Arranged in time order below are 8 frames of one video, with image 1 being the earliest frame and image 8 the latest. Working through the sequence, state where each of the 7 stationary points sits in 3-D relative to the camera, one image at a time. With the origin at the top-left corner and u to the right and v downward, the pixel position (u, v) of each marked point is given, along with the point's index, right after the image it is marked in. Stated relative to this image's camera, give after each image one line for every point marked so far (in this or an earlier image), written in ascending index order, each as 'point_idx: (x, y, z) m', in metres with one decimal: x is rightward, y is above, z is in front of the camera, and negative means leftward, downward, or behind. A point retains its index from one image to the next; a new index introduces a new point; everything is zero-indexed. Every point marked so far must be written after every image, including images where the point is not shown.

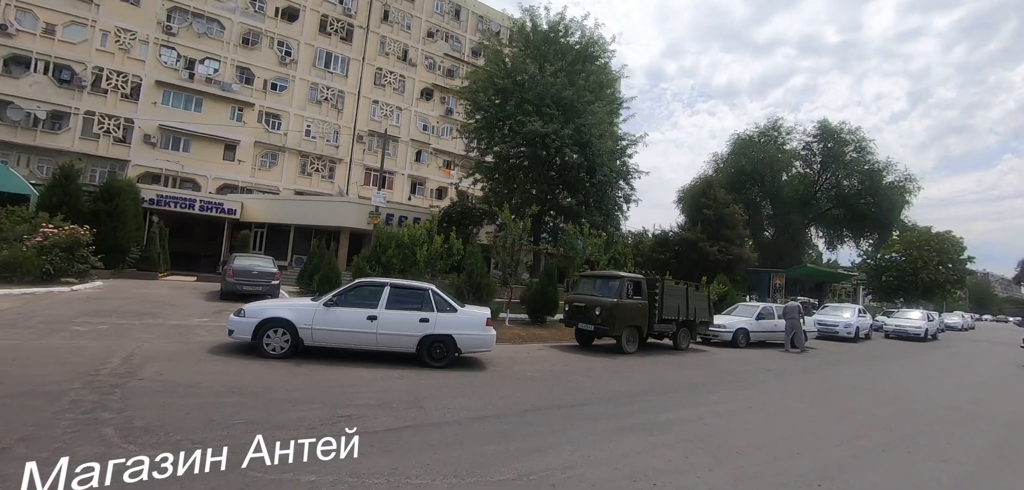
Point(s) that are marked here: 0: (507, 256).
0: (-0.2, -0.4, +18.1) m
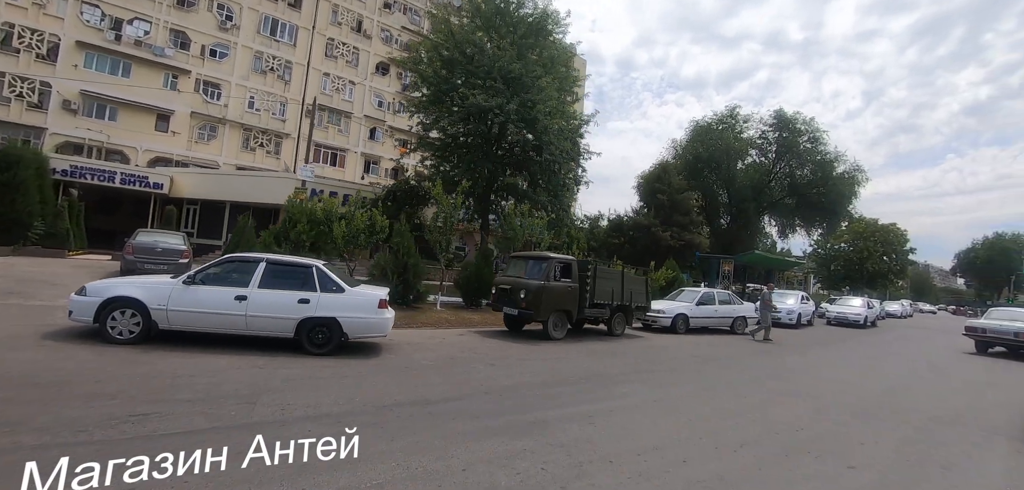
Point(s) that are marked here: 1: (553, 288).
0: (-2.6, +0.3, +16.9) m
1: (+1.0, -1.1, +11.9) m
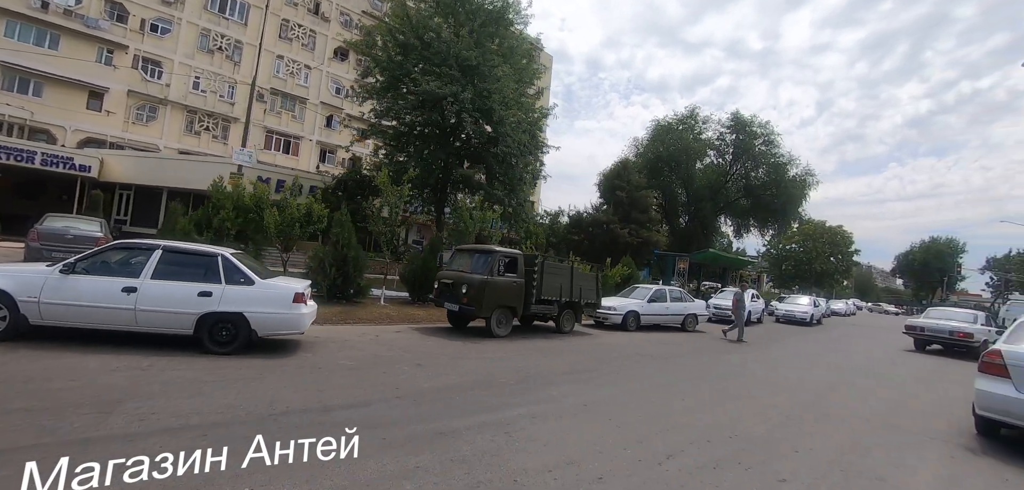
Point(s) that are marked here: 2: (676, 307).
0: (-4.4, +0.6, +16.0) m
1: (-0.4, -0.9, +11.3) m
2: (+5.7, -2.1, +15.6) m
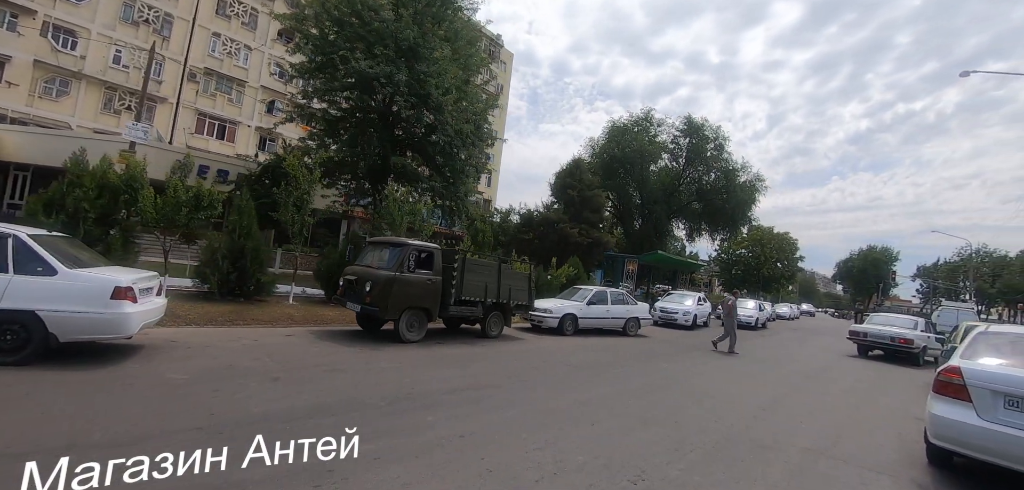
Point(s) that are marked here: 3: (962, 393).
0: (-6.6, +0.9, +14.2) m
1: (-2.3, -0.7, +9.8) m
2: (+3.4, -2.1, +14.6) m
3: (+4.5, -1.5, +4.5) m
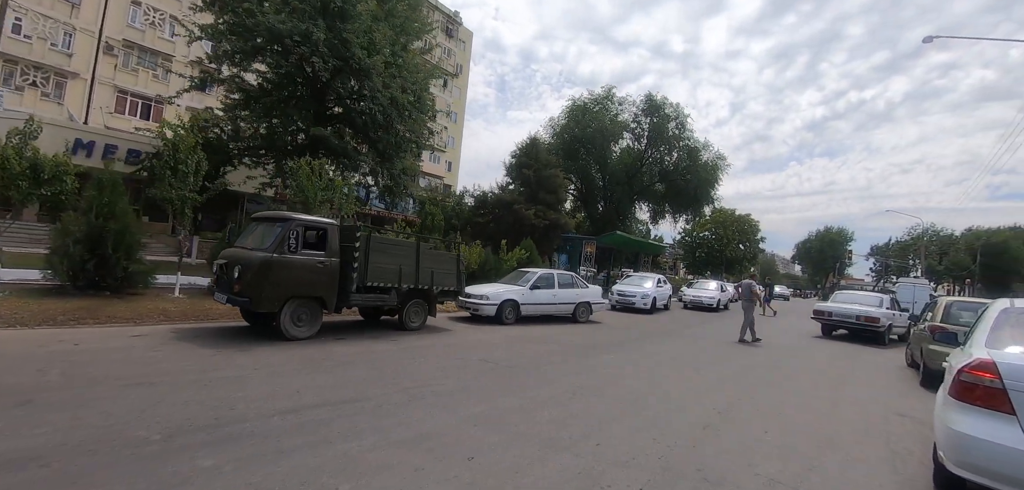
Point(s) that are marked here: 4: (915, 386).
0: (-8.5, +1.4, +11.9) m
1: (-3.8, -0.3, +7.9) m
2: (+1.6, -1.4, +13.0) m
3: (+3.2, -1.0, +3.1) m
4: (+7.0, -2.4, +7.9) m
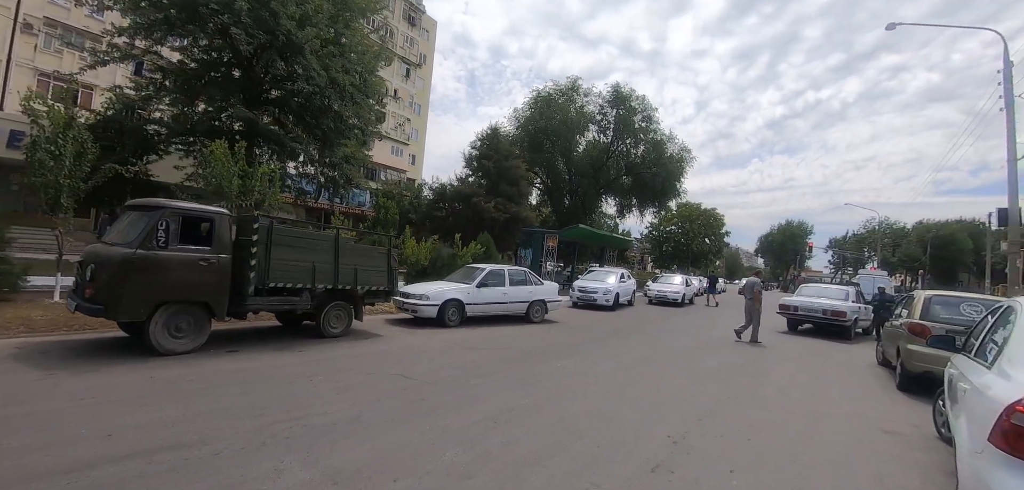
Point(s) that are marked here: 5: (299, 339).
0: (-9.8, +1.4, +10.1) m
1: (-4.9, -0.2, +6.4) m
2: (+0.2, -1.2, +11.9) m
3: (+2.4, -0.9, +2.0) m
4: (+5.9, -2.2, +7.1) m
5: (-3.8, -1.7, +8.4) m
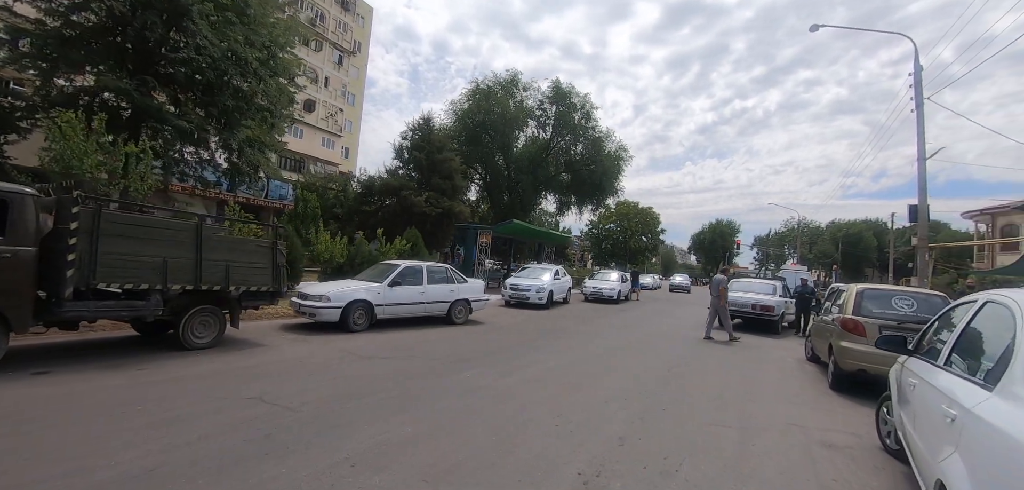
0: (-11.4, +1.6, +7.8) m
1: (-6.1, -0.1, +4.7) m
2: (-1.7, -1.1, +10.7) m
3: (+1.7, -0.8, +1.2) m
4: (+4.6, -2.1, +6.7) m
5: (-5.3, -1.6, +6.8) m
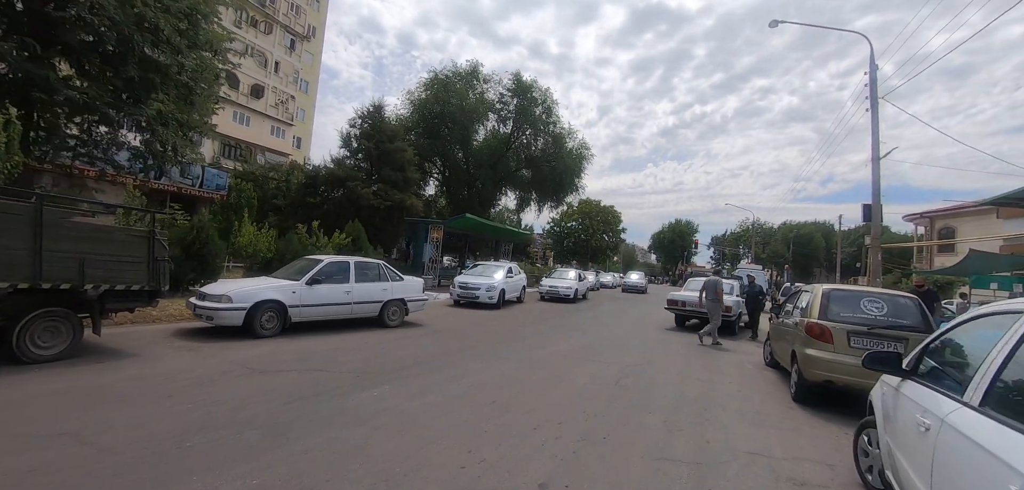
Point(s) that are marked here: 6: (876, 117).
0: (-12.3, +1.8, +5.9) m
1: (-6.8, +0.1, +3.2) m
2: (-2.9, -0.9, +9.5) m
3: (+1.2, -0.7, +0.3) m
4: (+3.6, -2.0, +6.0) m
5: (-6.2, -1.4, +5.3) m
6: (+11.8, +4.1, +14.8) m
